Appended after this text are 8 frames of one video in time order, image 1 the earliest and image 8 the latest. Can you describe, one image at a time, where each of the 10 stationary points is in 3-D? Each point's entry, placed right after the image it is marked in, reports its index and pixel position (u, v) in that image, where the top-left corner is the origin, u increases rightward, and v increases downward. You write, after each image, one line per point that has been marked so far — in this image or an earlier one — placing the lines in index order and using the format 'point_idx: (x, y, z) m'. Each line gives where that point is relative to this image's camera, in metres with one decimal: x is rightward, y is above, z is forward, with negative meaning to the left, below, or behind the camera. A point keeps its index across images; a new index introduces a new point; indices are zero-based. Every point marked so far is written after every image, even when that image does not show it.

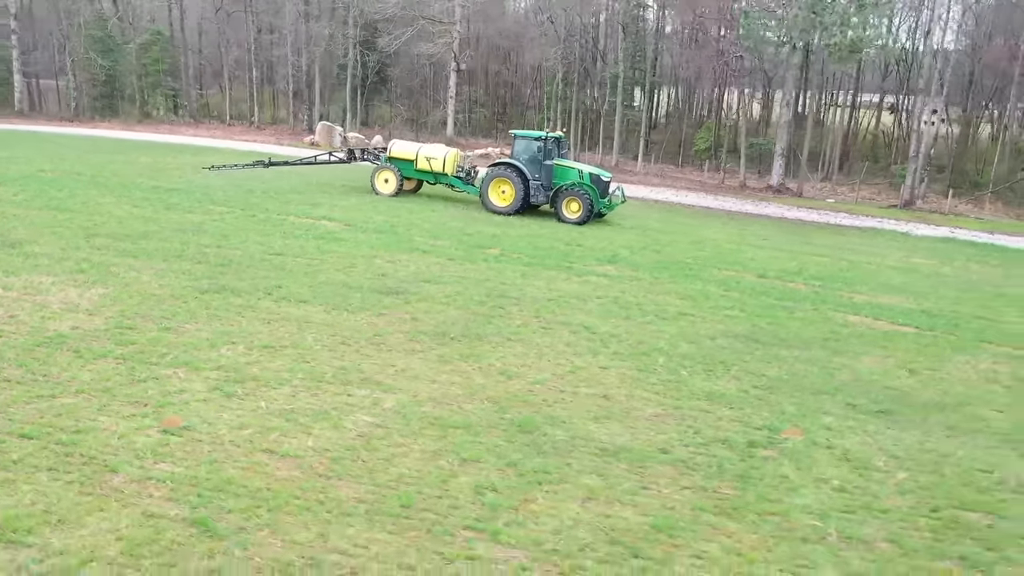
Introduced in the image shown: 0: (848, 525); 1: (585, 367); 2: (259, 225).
0: (+2.1, -1.5, +5.0) m
1: (+0.7, -0.8, +7.5) m
2: (-4.0, +1.0, +13.0) m
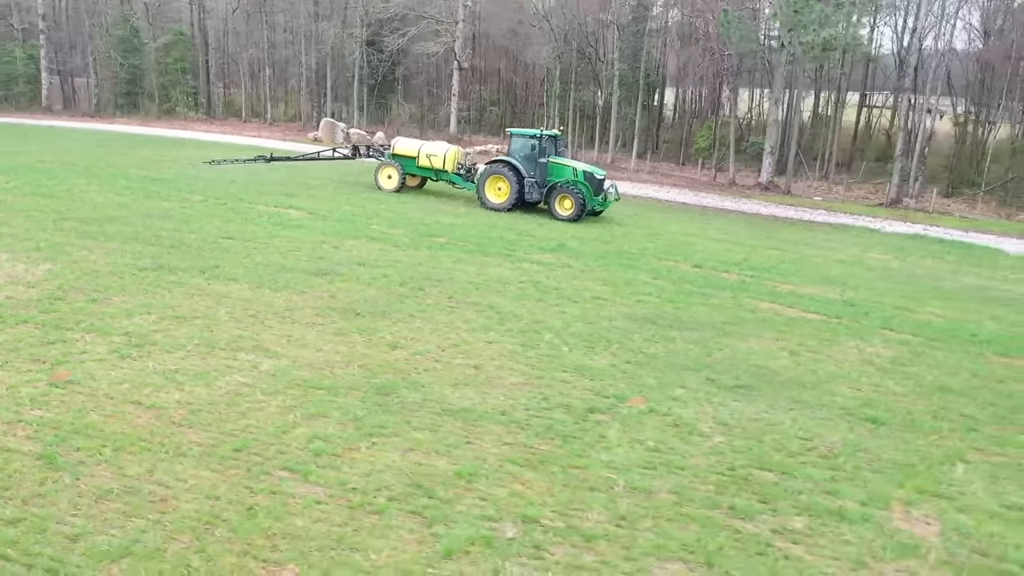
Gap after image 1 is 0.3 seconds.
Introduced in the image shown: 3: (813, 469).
0: (+0.8, -1.3, +5.4) m
1: (-0.4, -0.6, +8.0) m
2: (-4.9, +1.2, +13.7) m
3: (+2.1, -1.3, +5.7) m
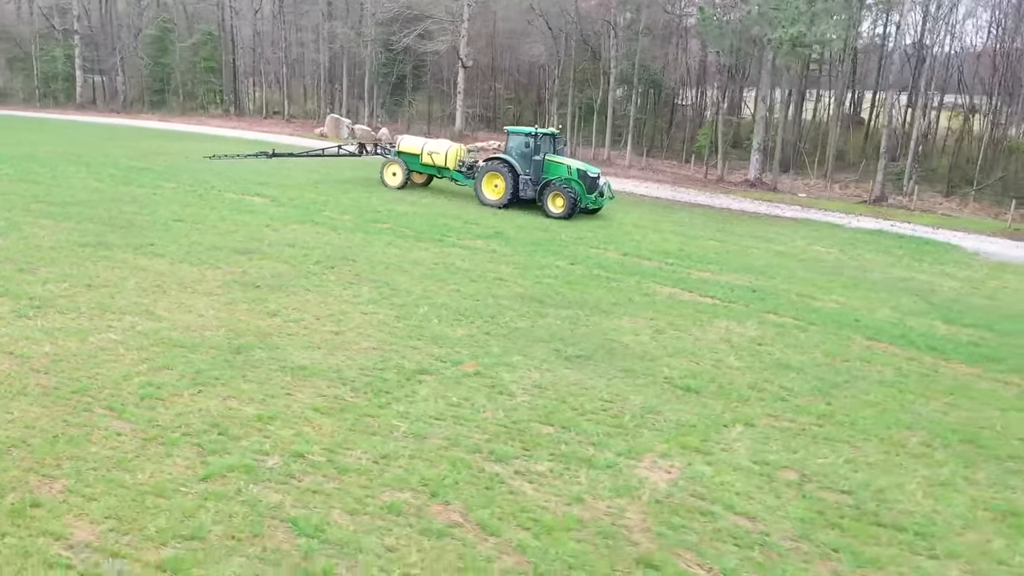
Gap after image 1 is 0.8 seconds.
0: (-0.7, -1.0, +6.0) m
1: (-1.8, -0.3, +8.6) m
2: (-5.8, +1.6, +14.6) m
3: (+0.6, -1.1, +6.2) m
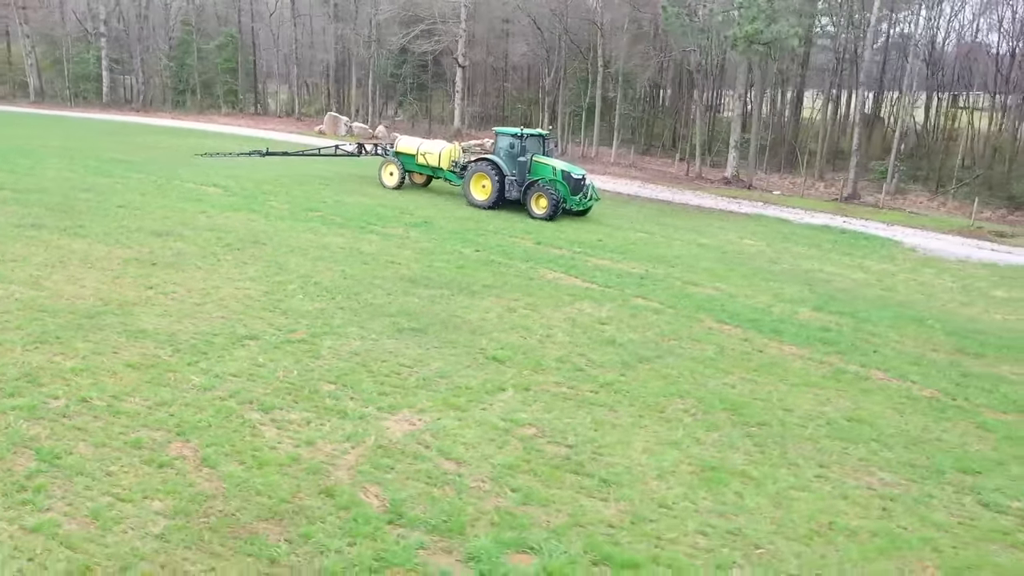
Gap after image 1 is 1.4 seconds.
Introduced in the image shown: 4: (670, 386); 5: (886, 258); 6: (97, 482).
0: (-2.5, -0.8, +6.6) m
1: (-3.4, 0.0, +9.3) m
2: (-7.1, +1.9, +15.5) m
3: (-1.2, -0.8, +6.8) m
4: (+1.4, -0.9, +7.2) m
5: (+6.9, +0.5, +14.4) m
6: (-2.6, -1.2, +5.0) m
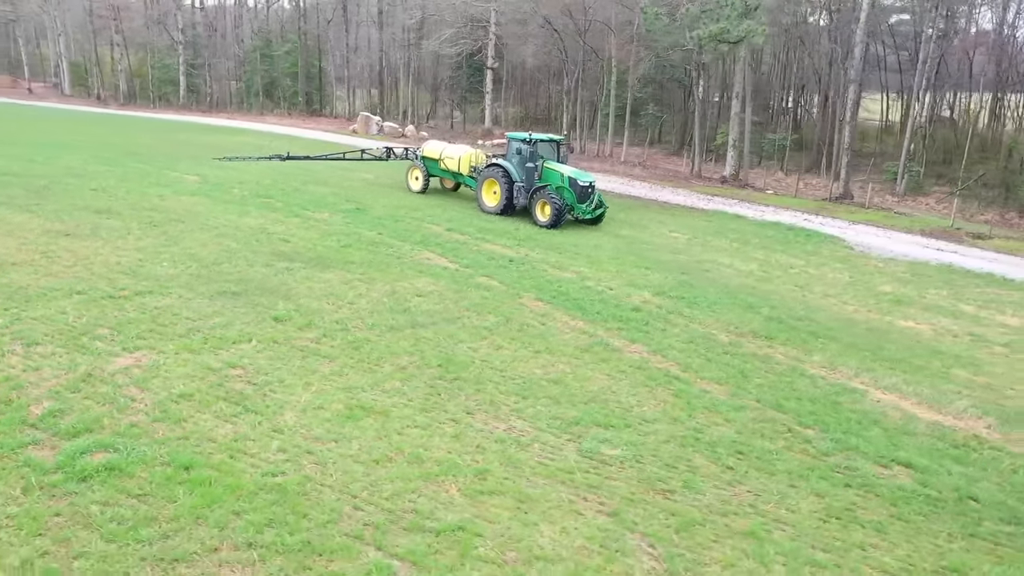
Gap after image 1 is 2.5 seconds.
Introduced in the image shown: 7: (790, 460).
0: (-5.0, -0.3, +7.9) m
1: (-5.5, +0.4, +10.7) m
2: (-8.3, +2.4, +17.3) m
3: (-3.7, -0.4, +7.9) m
4: (-1.0, -0.6, +8.0) m
5: (+5.4, +0.6, +14.4) m
6: (-5.3, -0.8, +6.2) m
7: (+2.1, -1.3, +6.0) m
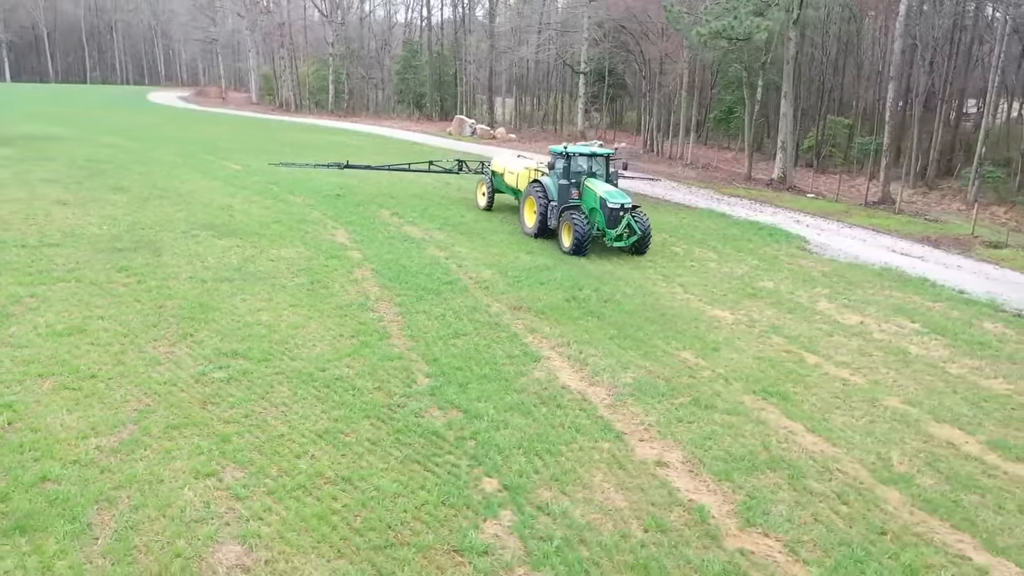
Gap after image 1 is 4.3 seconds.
0: (-7.7, +0.4, +10.3) m
1: (-7.4, +1.1, +13.2) m
2: (-8.4, +3.1, +20.3) m
3: (-6.4, +0.2, +10.0) m
4: (-3.8, -0.1, +9.4) m
5: (+4.0, +0.7, +14.1) m
6: (-8.4, 0.0, +8.8) m
7: (-1.3, -0.9, +6.7) m
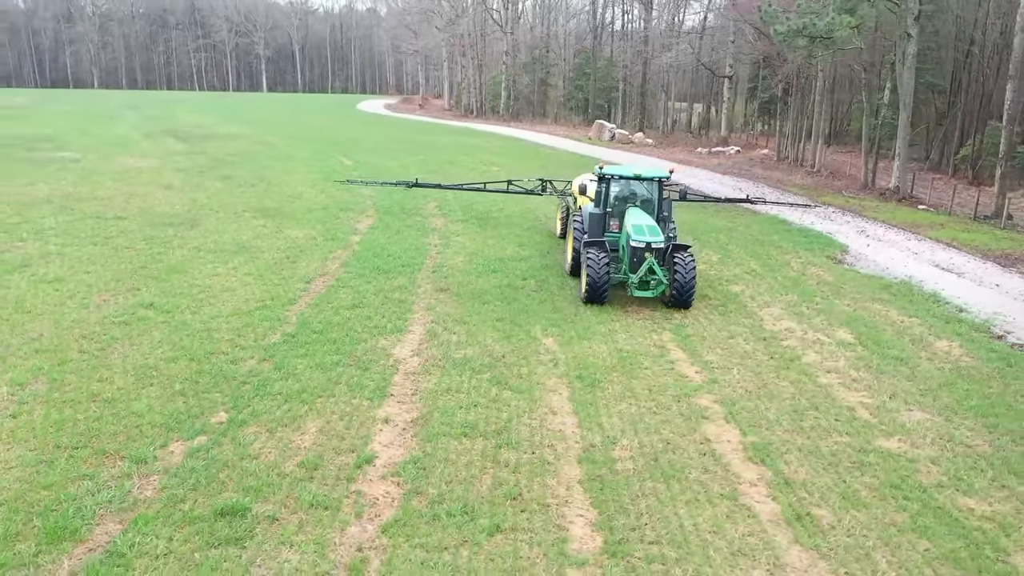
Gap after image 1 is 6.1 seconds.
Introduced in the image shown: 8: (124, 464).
0: (-8.1, +1.1, +13.0) m
1: (-7.1, +1.8, +15.7) m
2: (-6.0, +3.7, +22.8) m
3: (-7.0, +0.8, +12.3) m
4: (-4.7, +0.4, +11.1) m
5: (+4.1, +0.6, +13.5) m
6: (-9.3, +0.8, +11.7) m
7: (-3.1, -0.5, +7.9) m
8: (-2.7, -1.2, +5.4) m
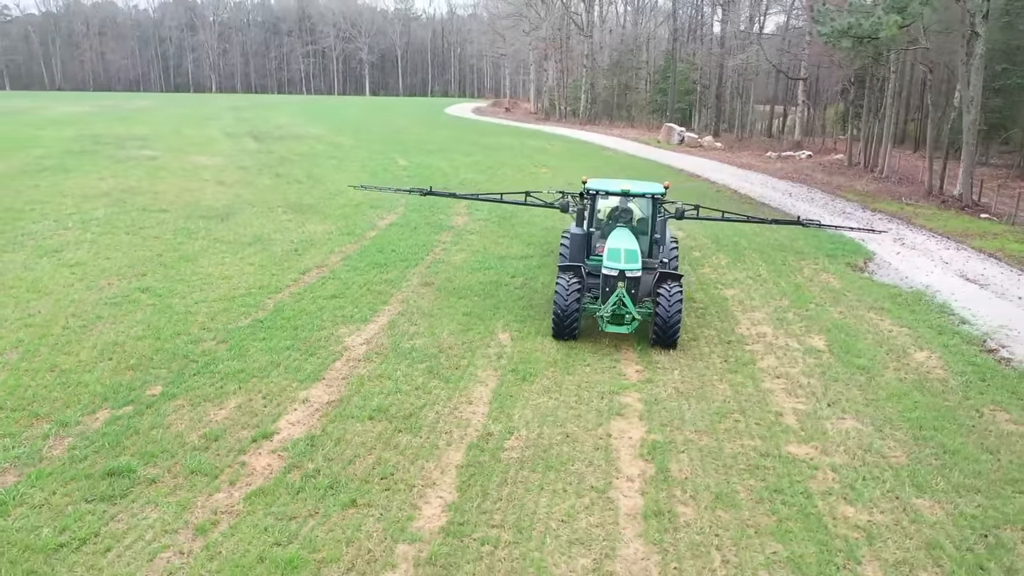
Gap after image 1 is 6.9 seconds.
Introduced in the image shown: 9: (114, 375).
0: (-7.9, +1.4, +14.2) m
1: (-6.6, +2.0, +16.7) m
2: (-4.6, +3.8, +23.6) m
3: (-6.9, +1.1, +13.4) m
4: (-4.8, +0.6, +11.9) m
5: (+4.2, +0.5, +13.2) m
6: (-9.2, +1.1, +13.0) m
7: (-3.6, -0.4, +8.5) m
8: (-3.5, -1.1, +6.0) m
9: (-3.5, -0.8, +7.0) m
